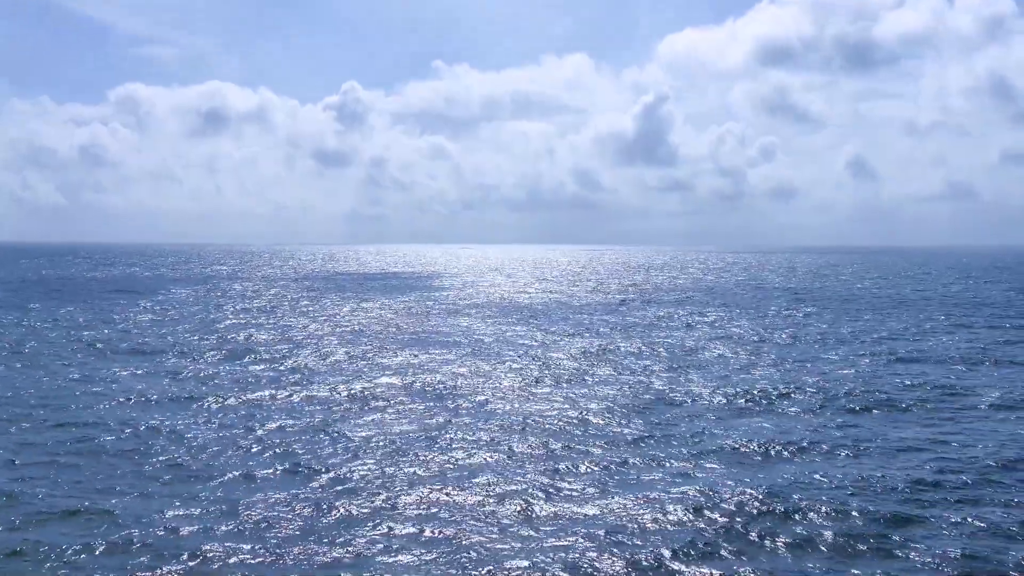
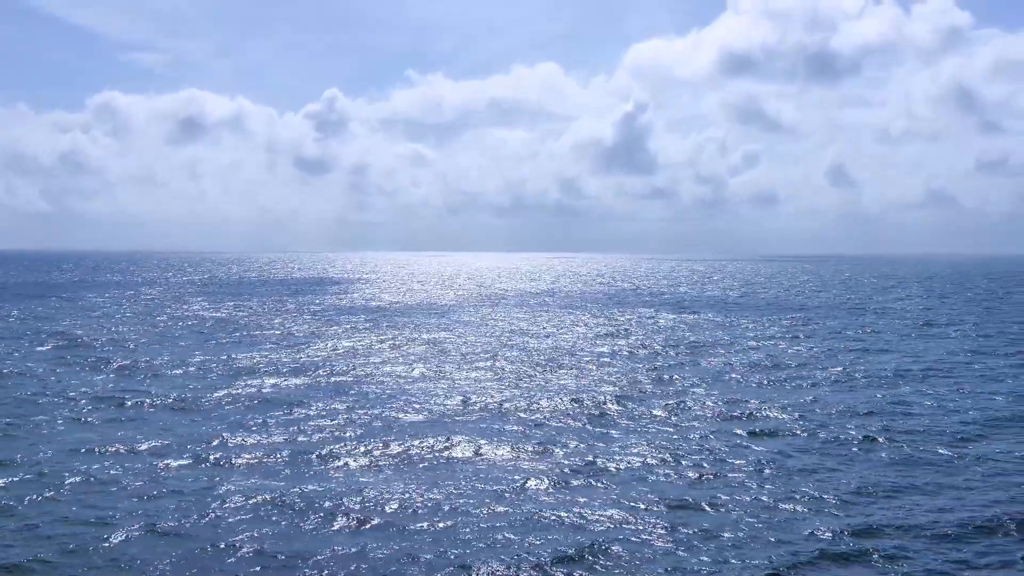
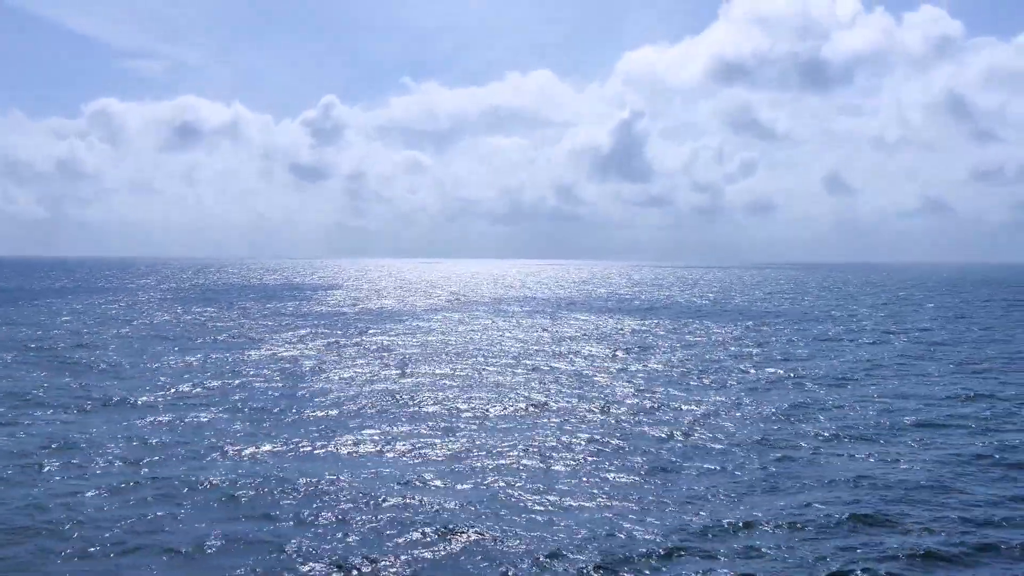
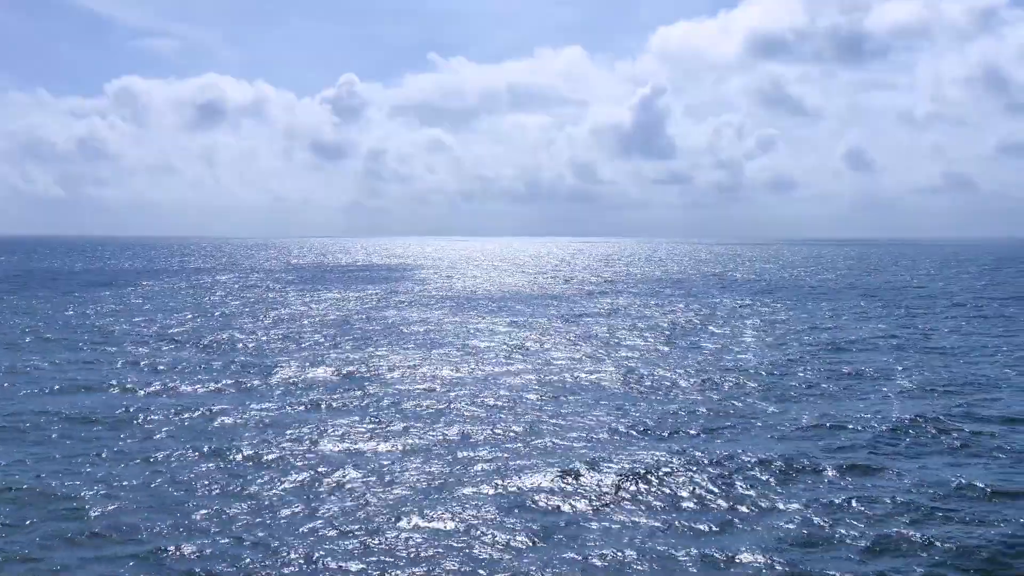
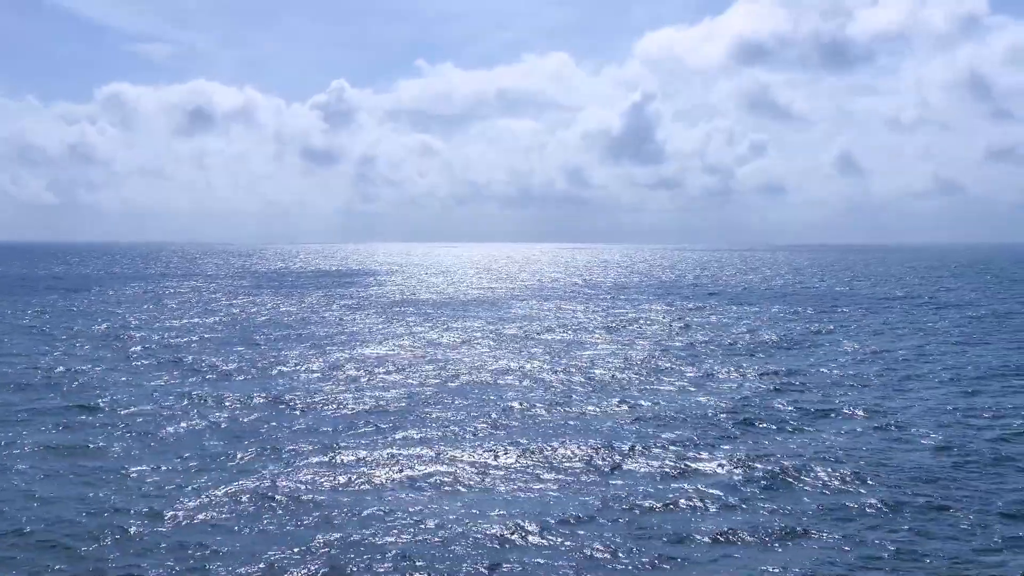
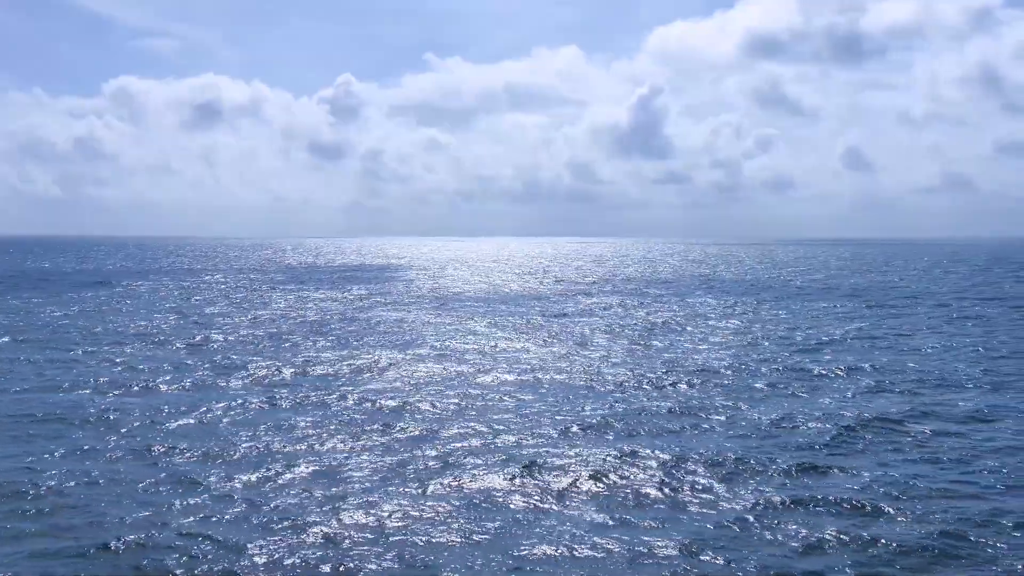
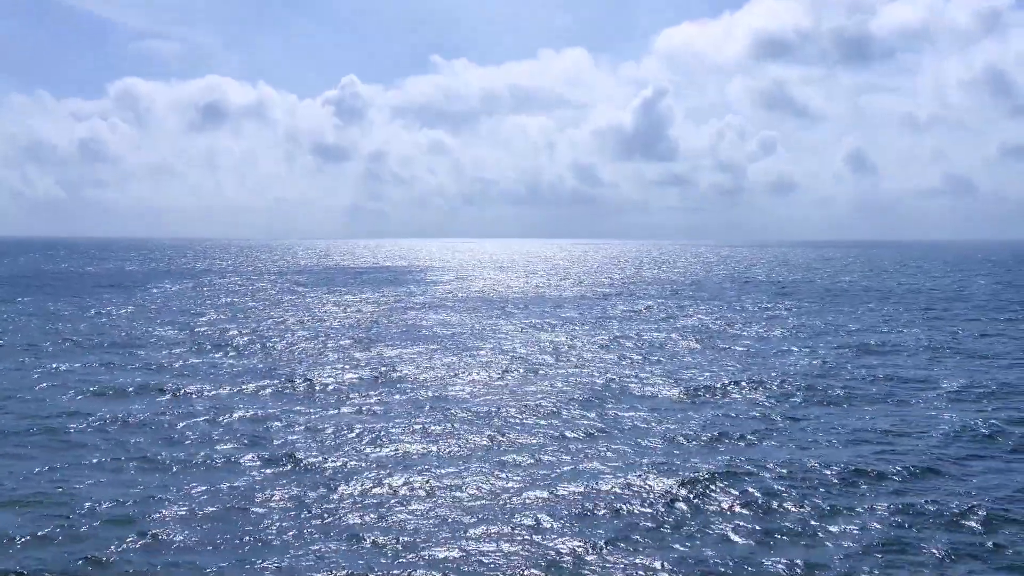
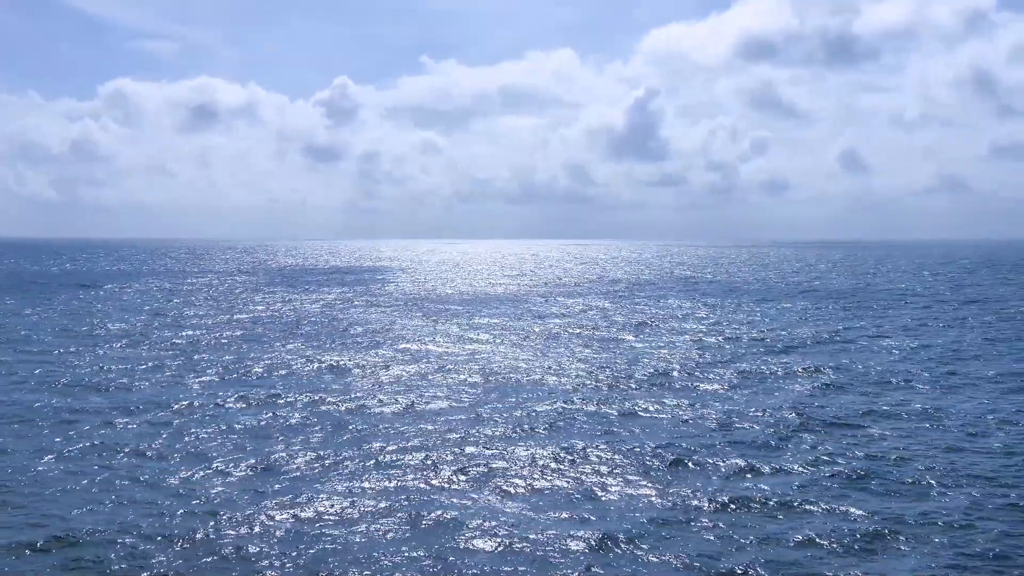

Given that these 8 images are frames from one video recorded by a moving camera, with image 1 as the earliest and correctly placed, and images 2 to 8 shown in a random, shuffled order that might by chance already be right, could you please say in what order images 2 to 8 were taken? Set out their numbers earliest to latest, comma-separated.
7, 4, 6, 8, 5, 2, 3
